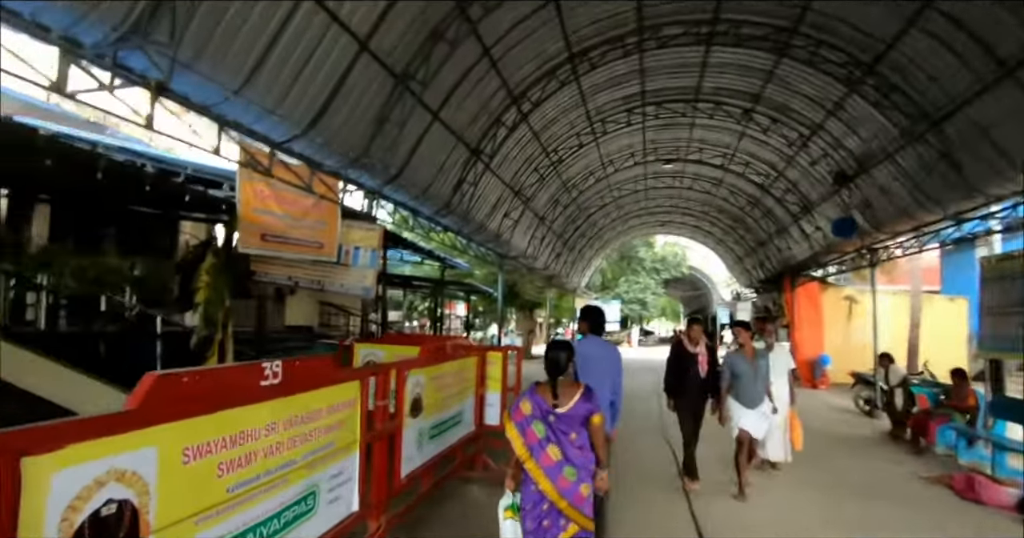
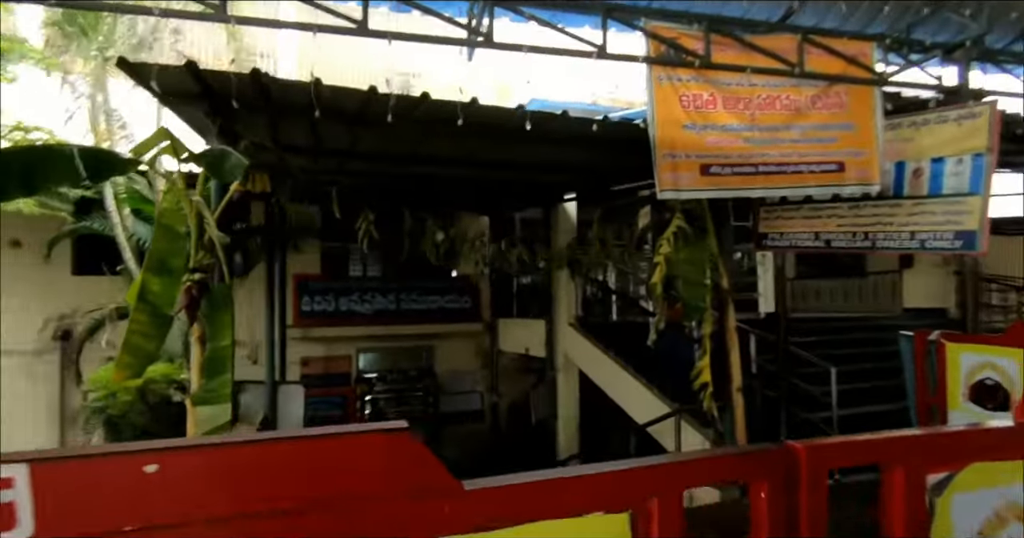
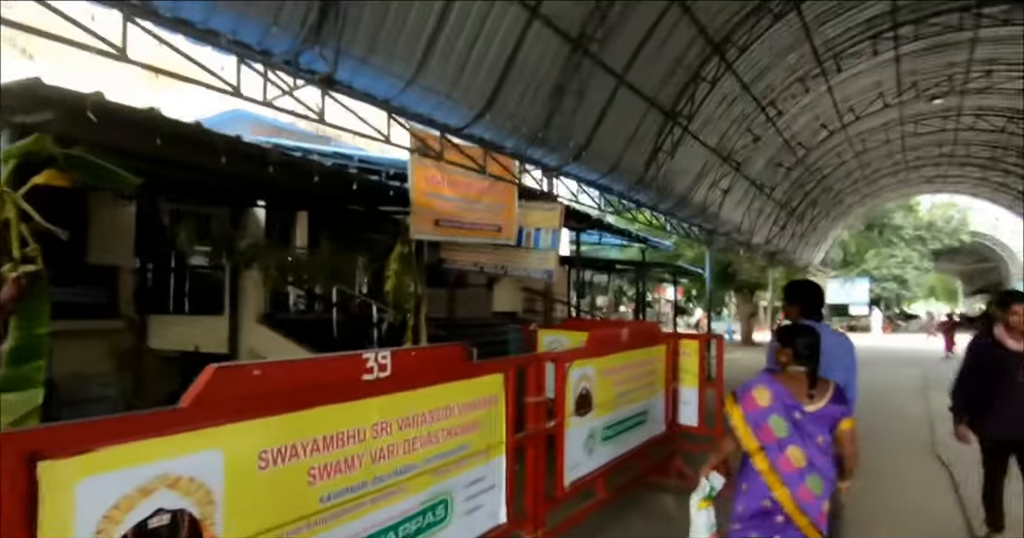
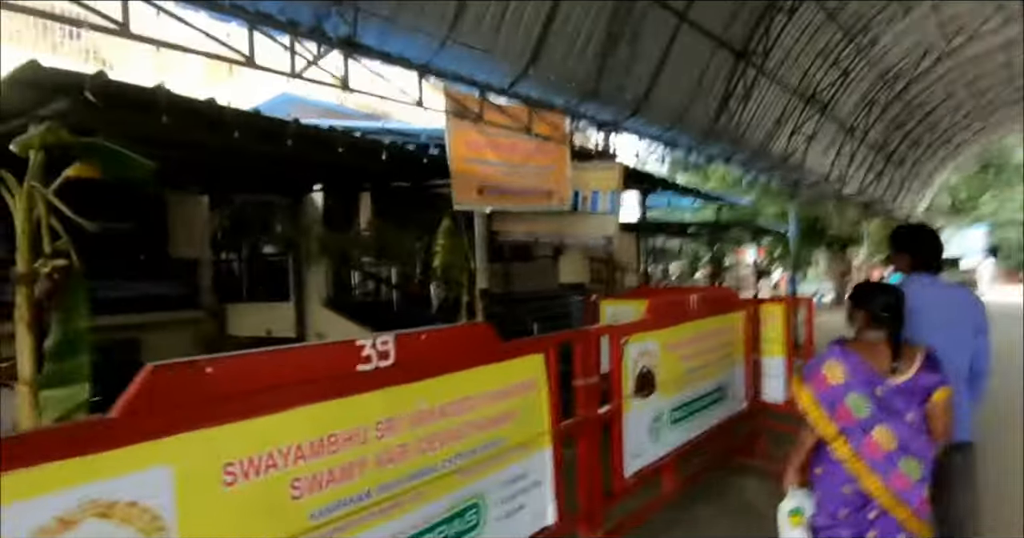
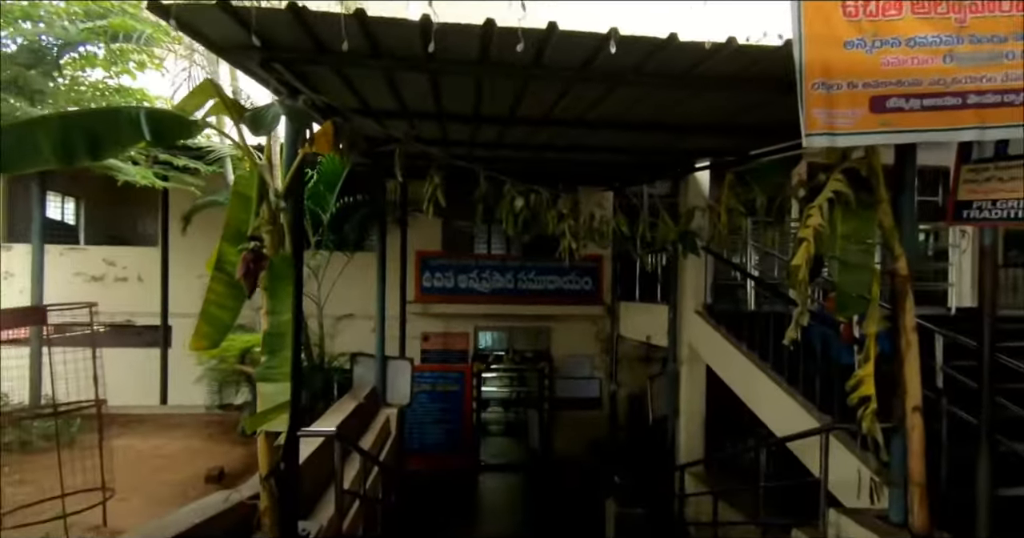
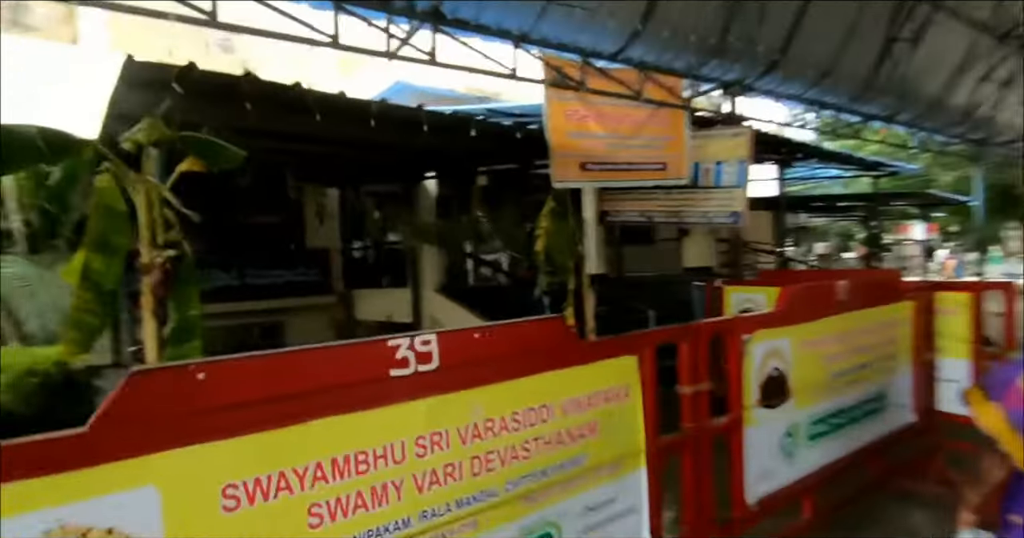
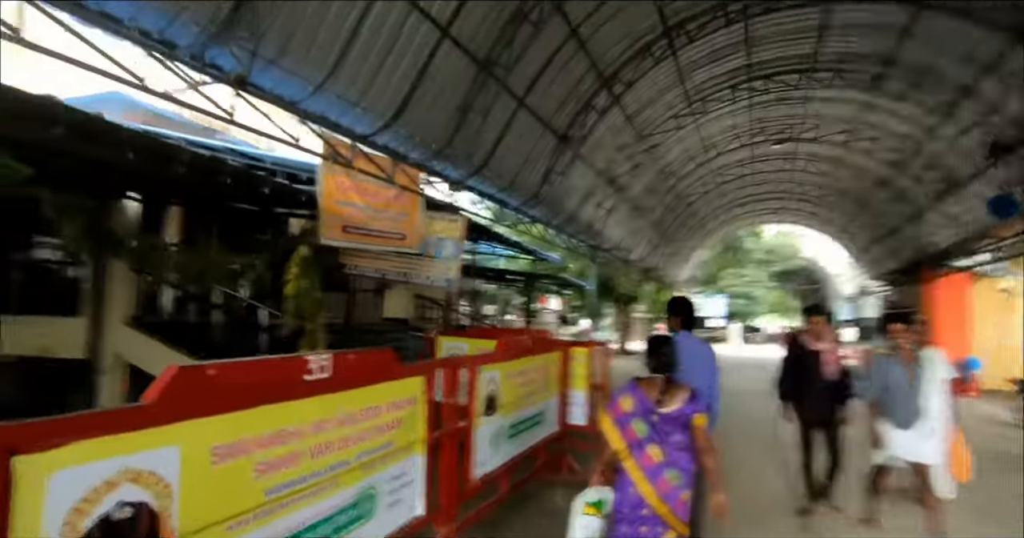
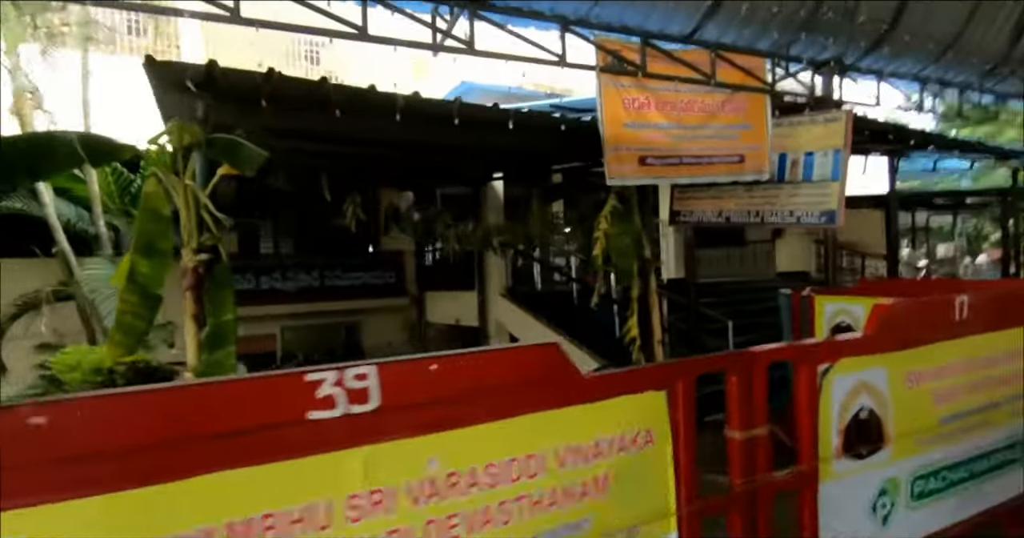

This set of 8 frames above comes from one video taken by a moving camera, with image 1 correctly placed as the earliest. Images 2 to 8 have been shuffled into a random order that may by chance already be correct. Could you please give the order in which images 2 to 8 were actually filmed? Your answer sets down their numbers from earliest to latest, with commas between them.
7, 3, 4, 6, 8, 2, 5
